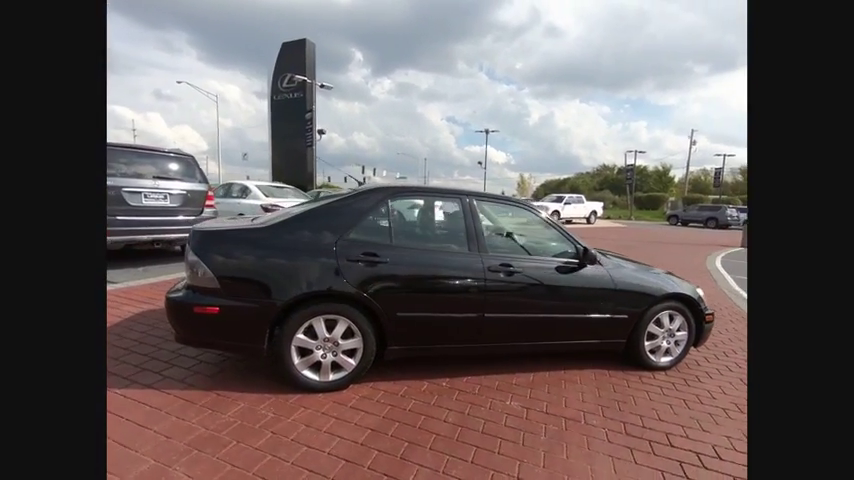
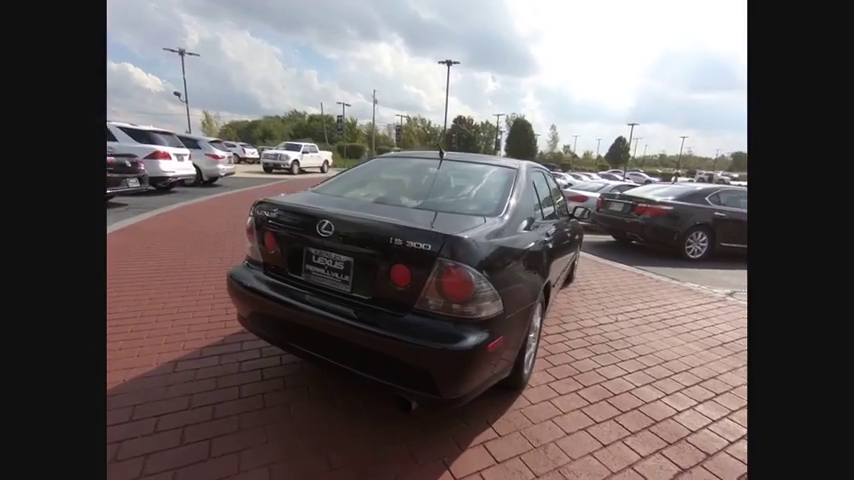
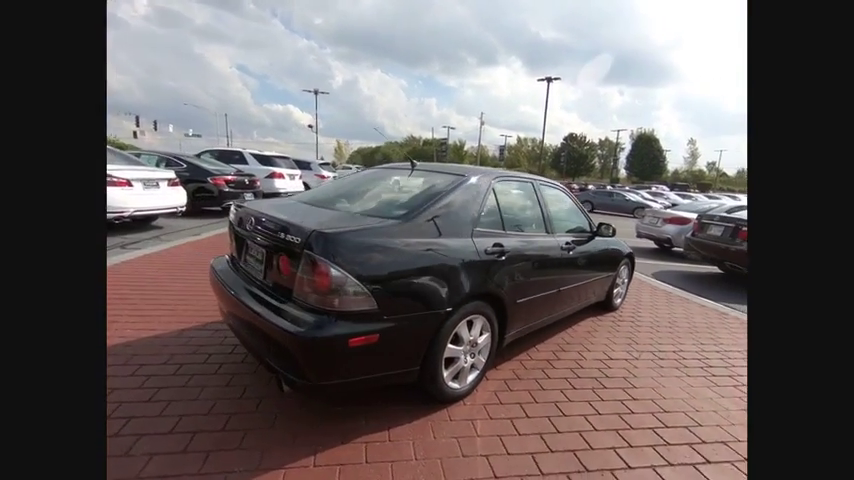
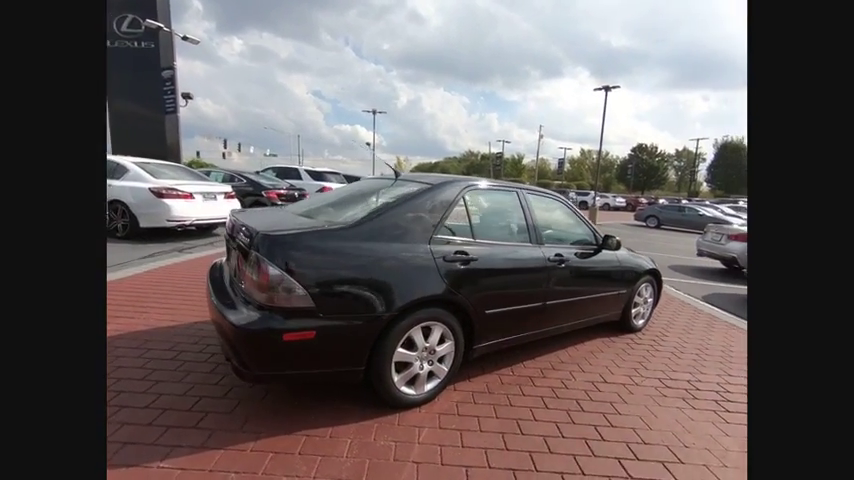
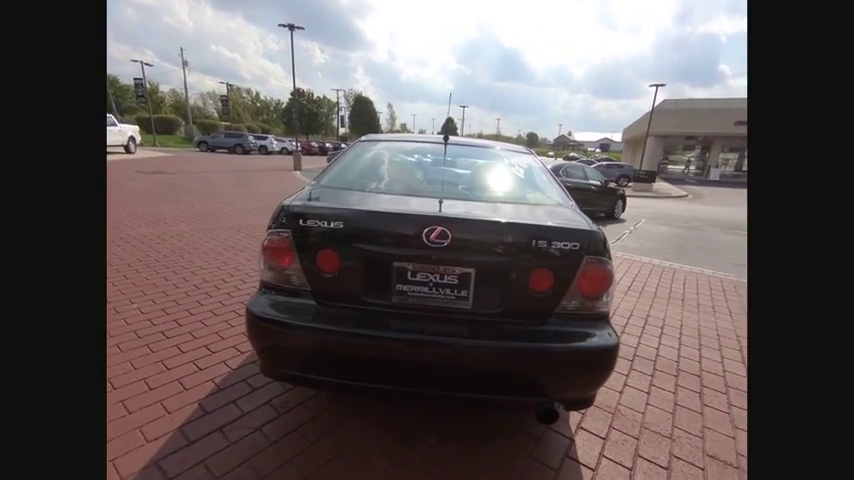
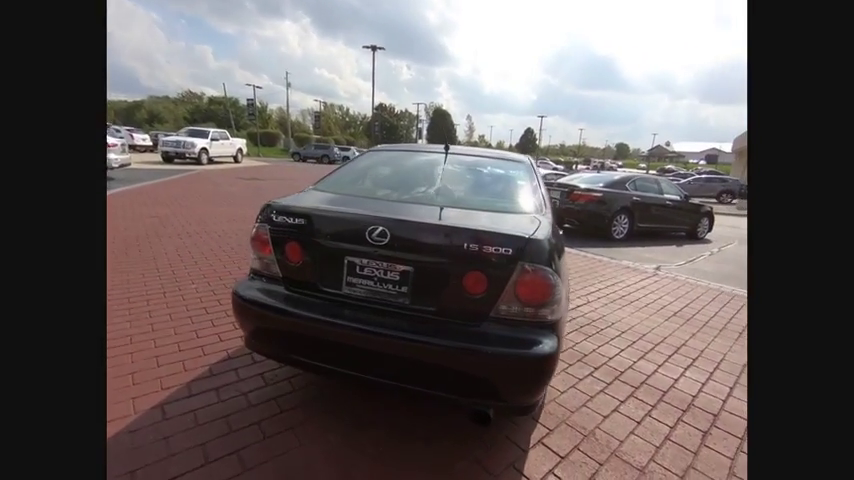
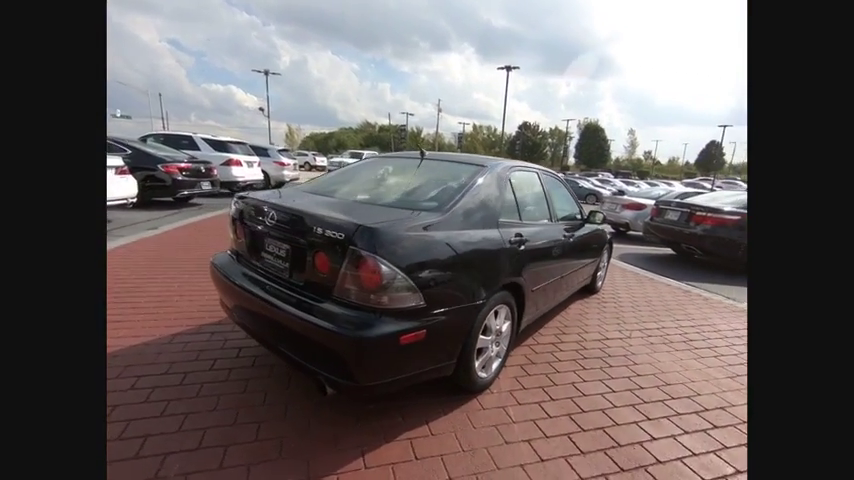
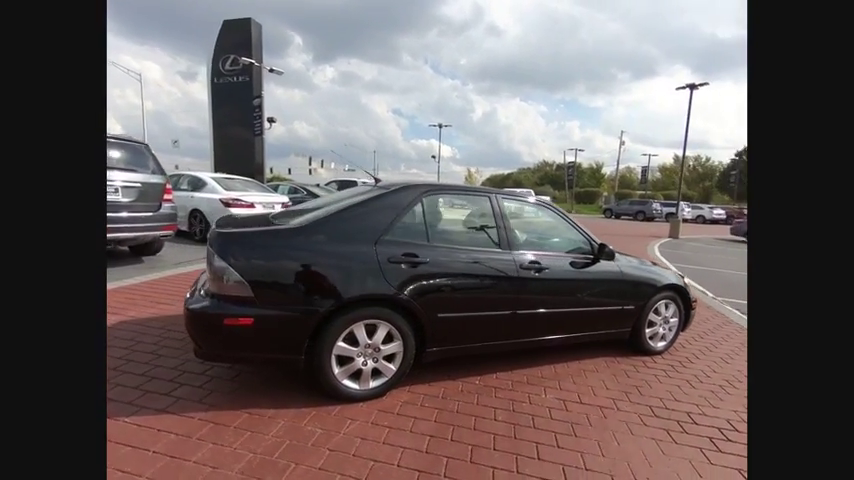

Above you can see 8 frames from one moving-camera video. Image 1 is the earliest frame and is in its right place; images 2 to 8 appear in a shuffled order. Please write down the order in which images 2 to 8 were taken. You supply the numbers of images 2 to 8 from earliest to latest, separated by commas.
8, 4, 3, 7, 2, 6, 5
